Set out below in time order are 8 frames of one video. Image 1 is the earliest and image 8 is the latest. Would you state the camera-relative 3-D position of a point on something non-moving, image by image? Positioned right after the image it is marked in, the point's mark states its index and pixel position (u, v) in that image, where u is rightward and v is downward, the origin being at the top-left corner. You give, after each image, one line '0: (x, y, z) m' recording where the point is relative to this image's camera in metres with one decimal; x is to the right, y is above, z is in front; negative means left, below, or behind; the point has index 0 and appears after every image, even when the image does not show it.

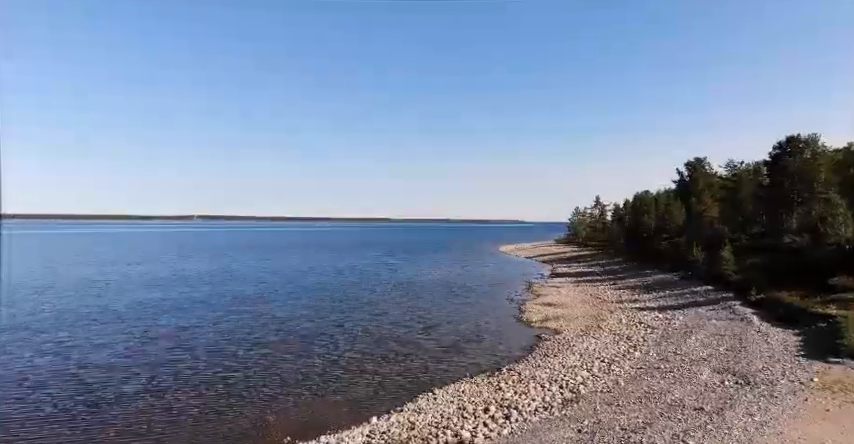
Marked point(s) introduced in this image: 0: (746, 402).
0: (+11.6, -6.6, +16.3) m
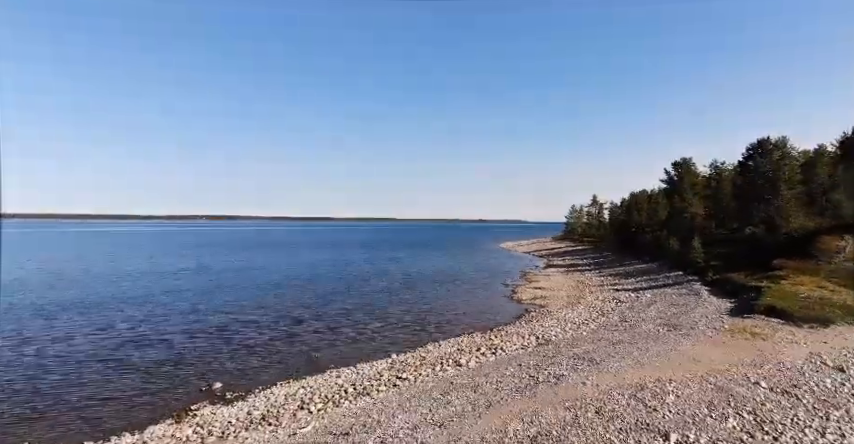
0: (+12.0, -5.8, +22.2) m
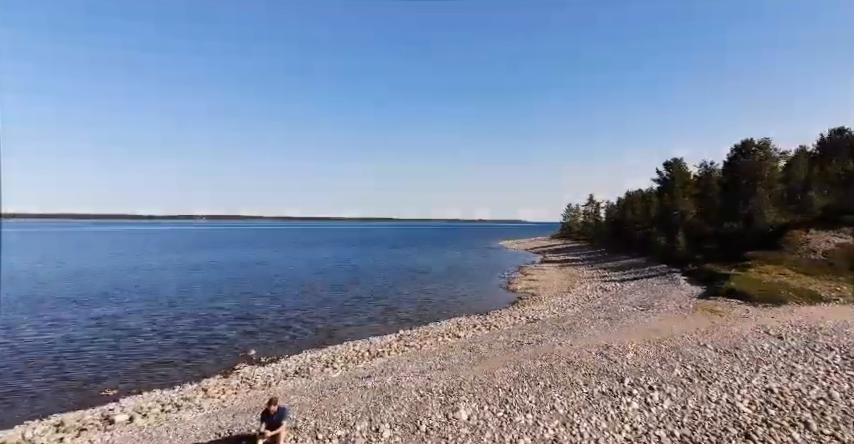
0: (+12.1, -5.4, +25.6) m
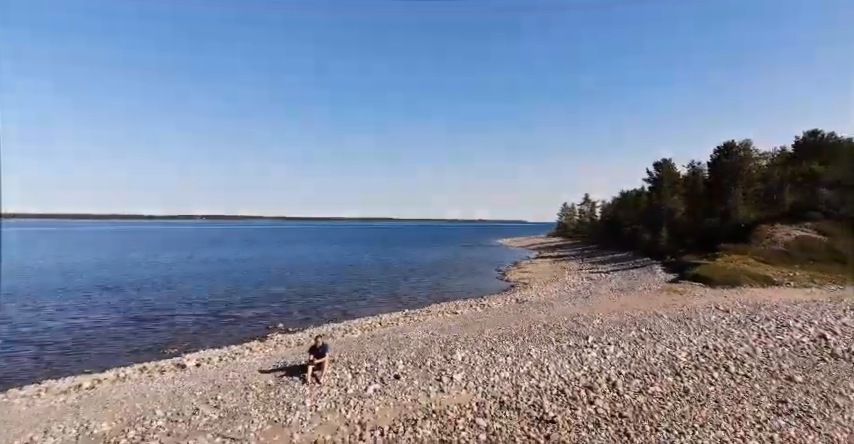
0: (+12.3, -4.9, +29.6) m
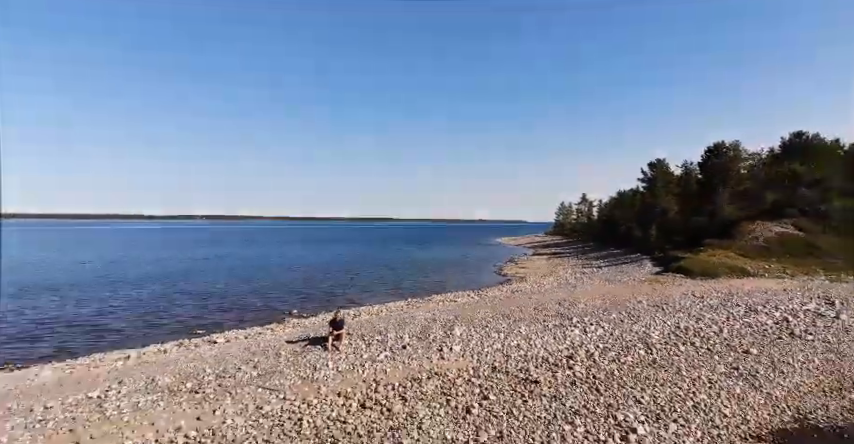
0: (+12.4, -4.6, +32.2) m
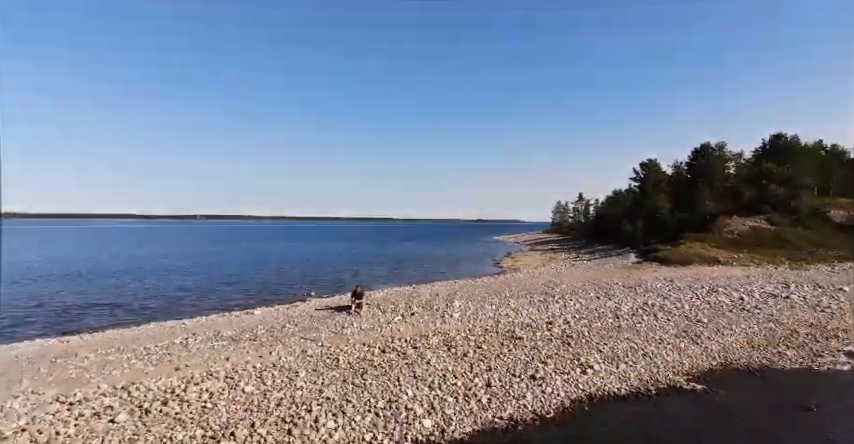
0: (+12.6, -4.0, +36.0) m
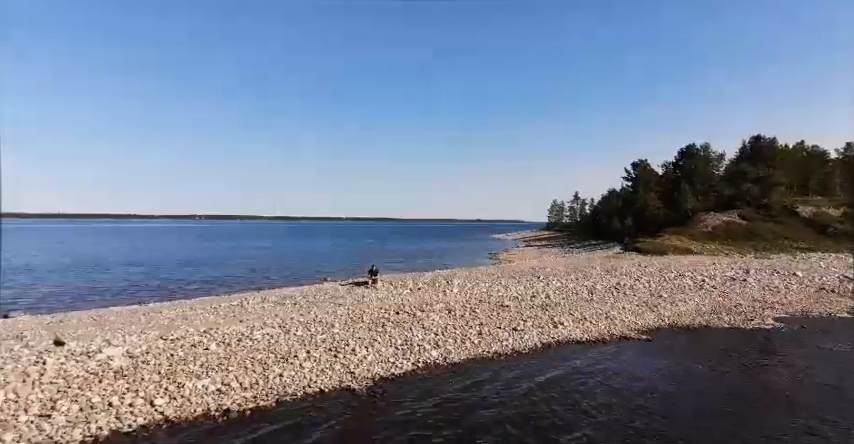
0: (+12.8, -3.5, +40.4) m
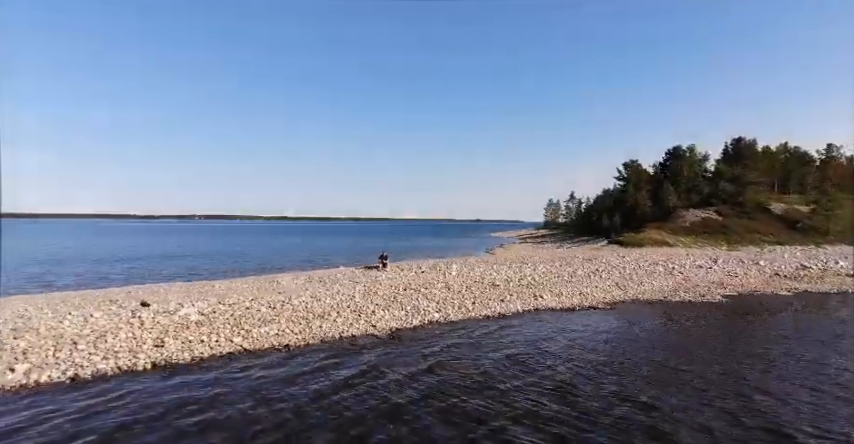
0: (+13.0, -3.0, +44.8) m
